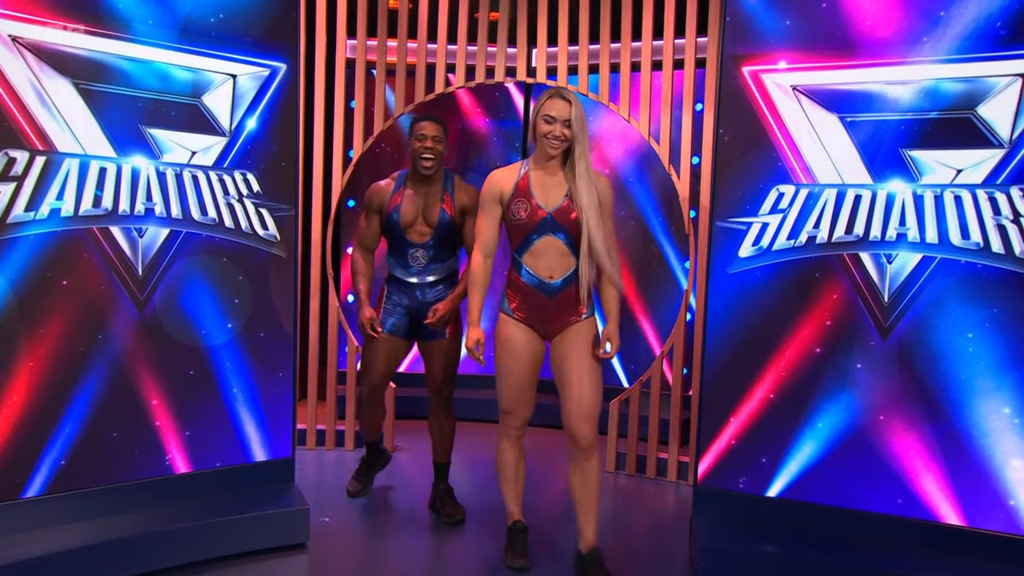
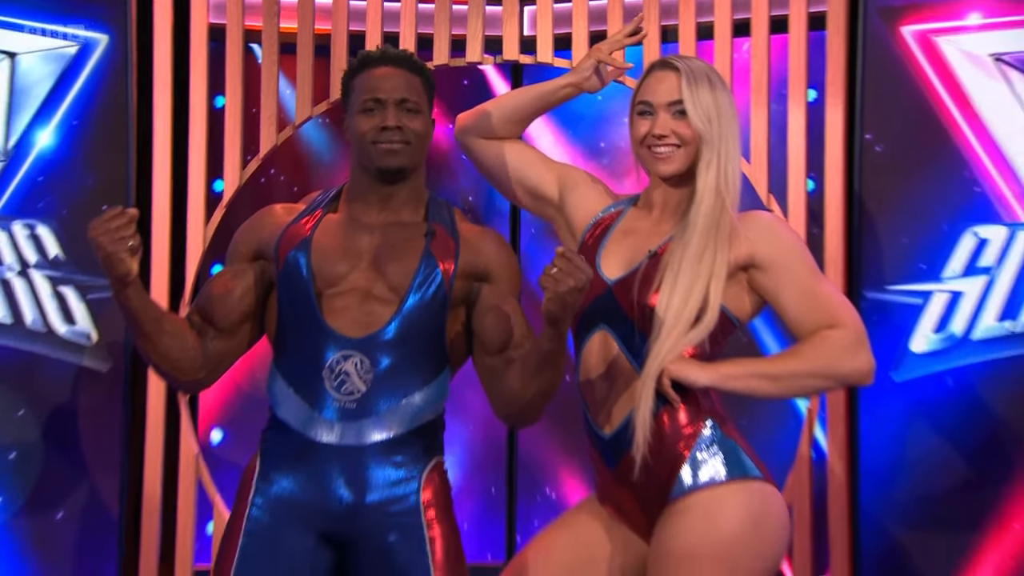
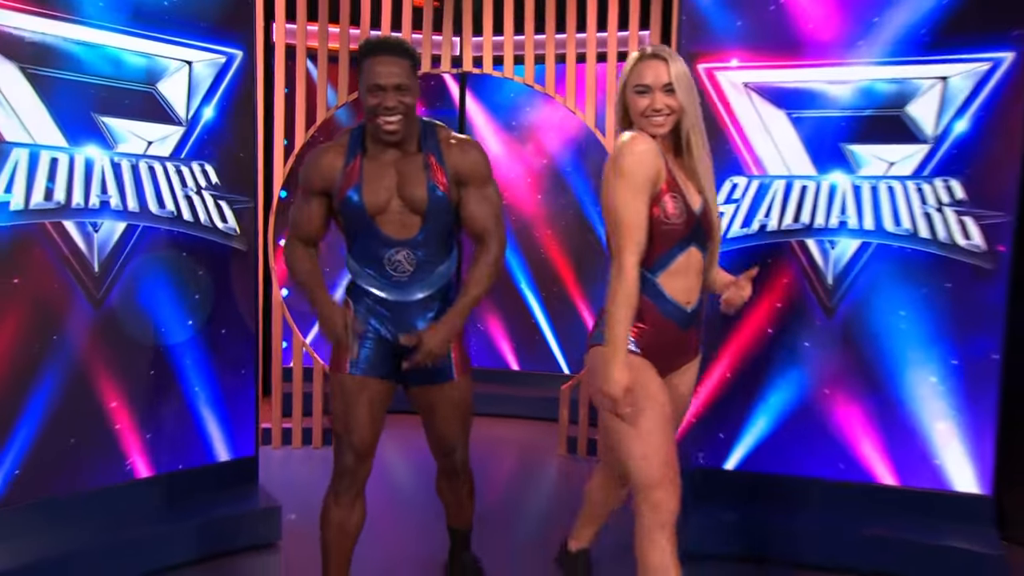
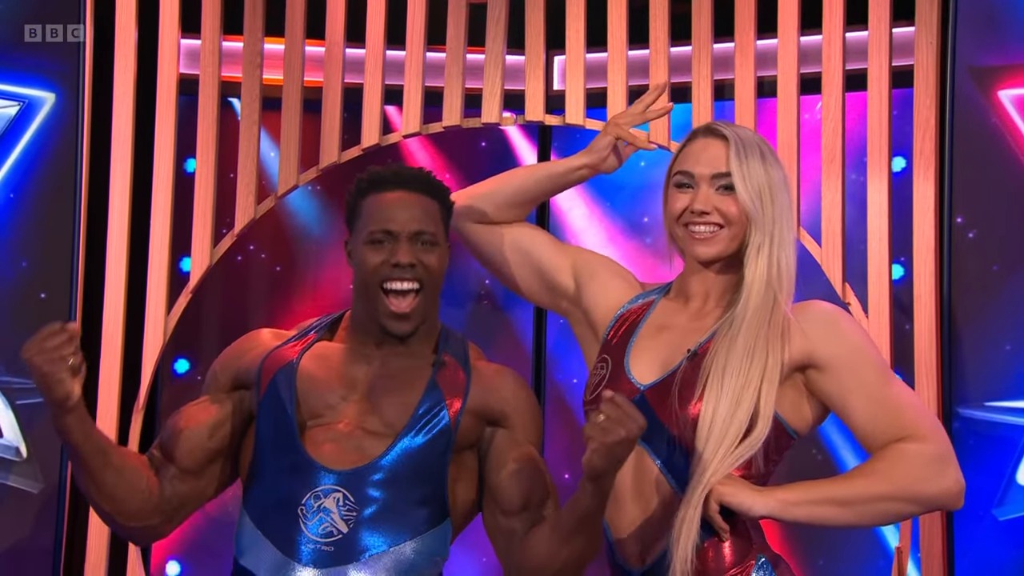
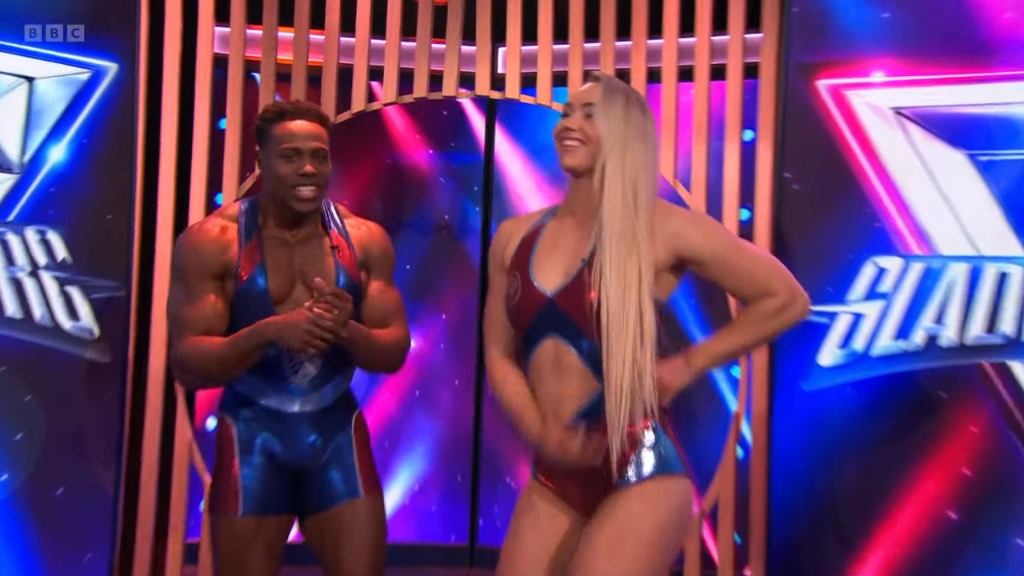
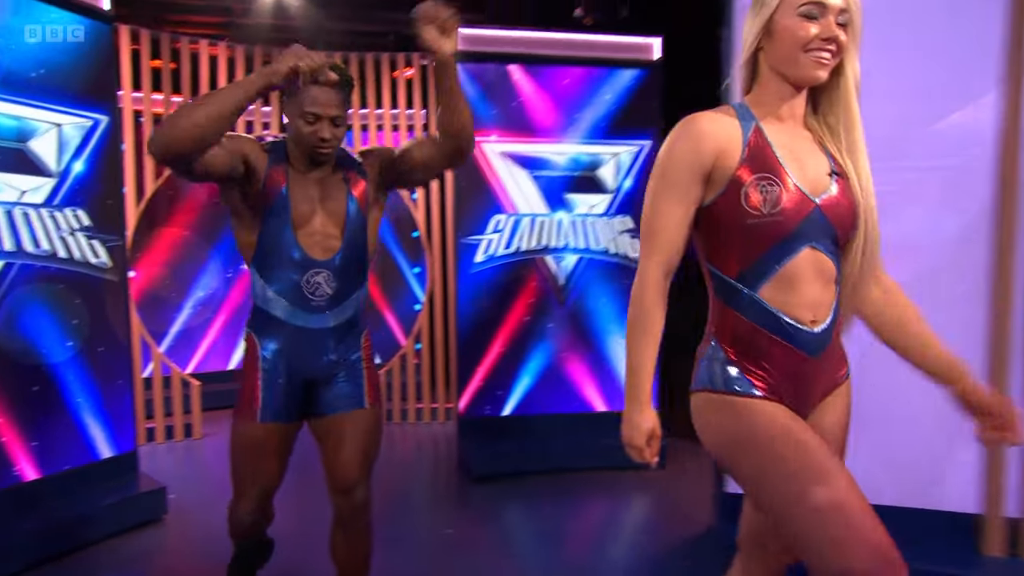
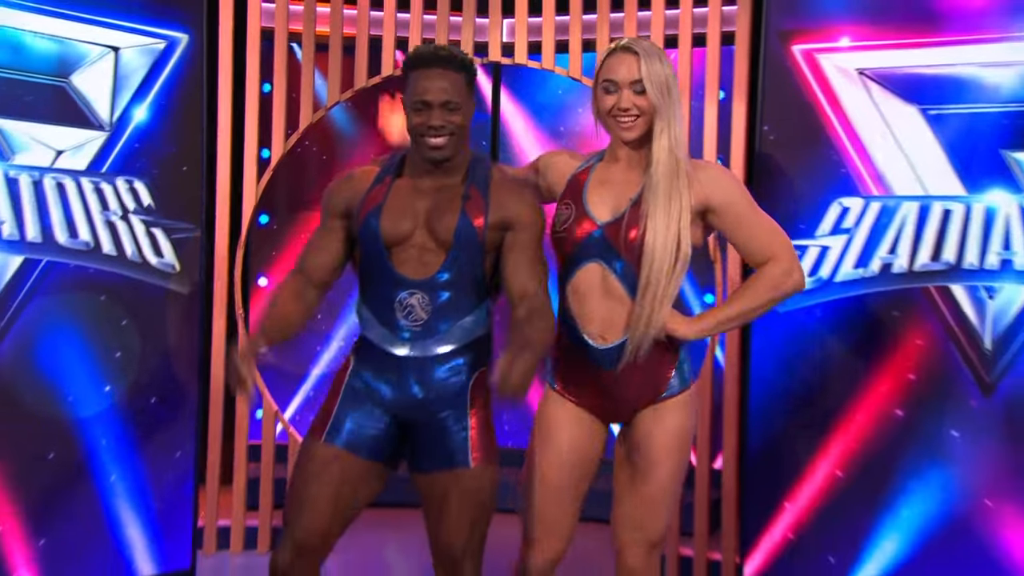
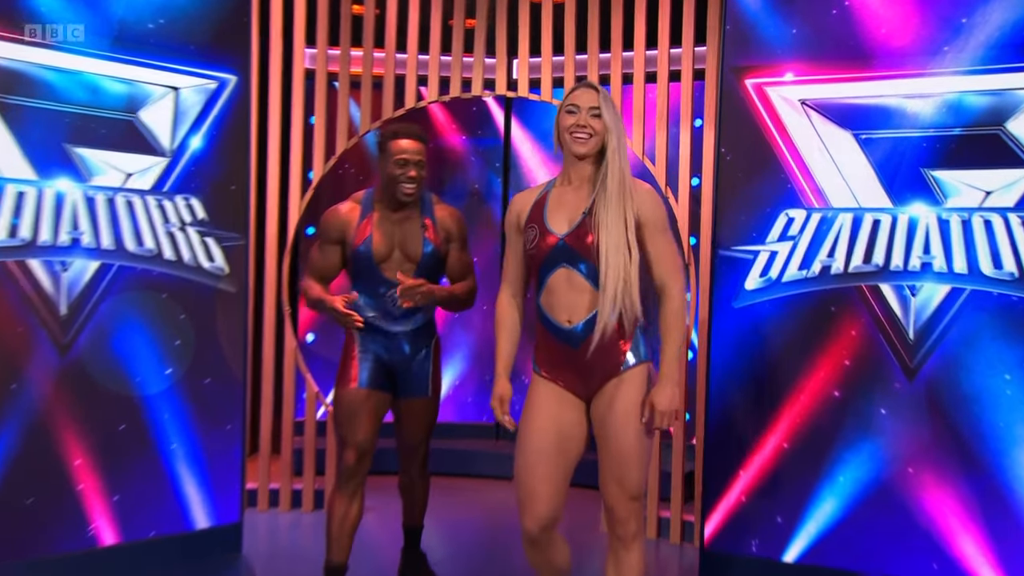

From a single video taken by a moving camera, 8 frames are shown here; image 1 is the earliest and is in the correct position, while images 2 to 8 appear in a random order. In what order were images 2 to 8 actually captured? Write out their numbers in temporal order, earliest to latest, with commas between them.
8, 5, 4, 2, 7, 3, 6
